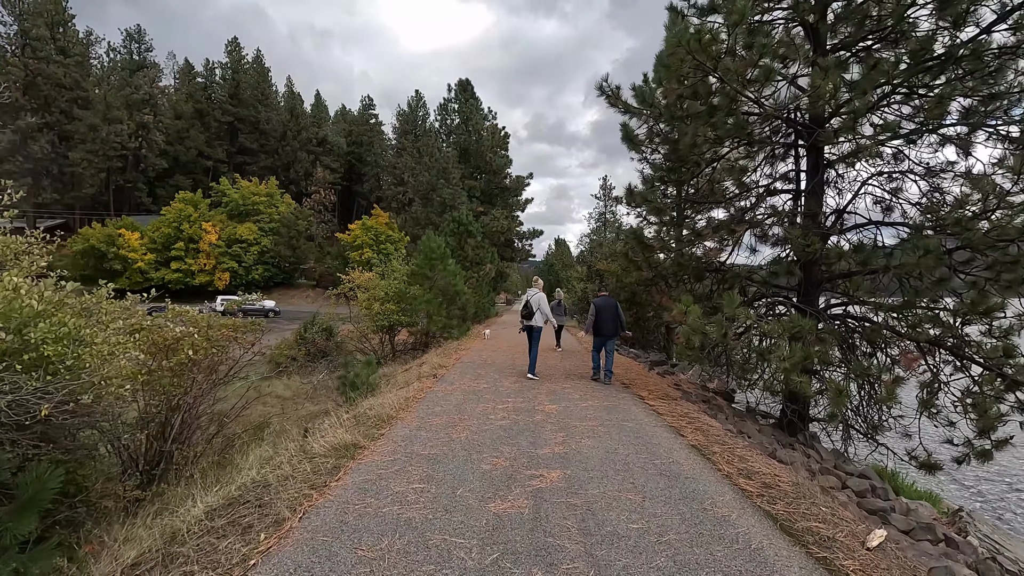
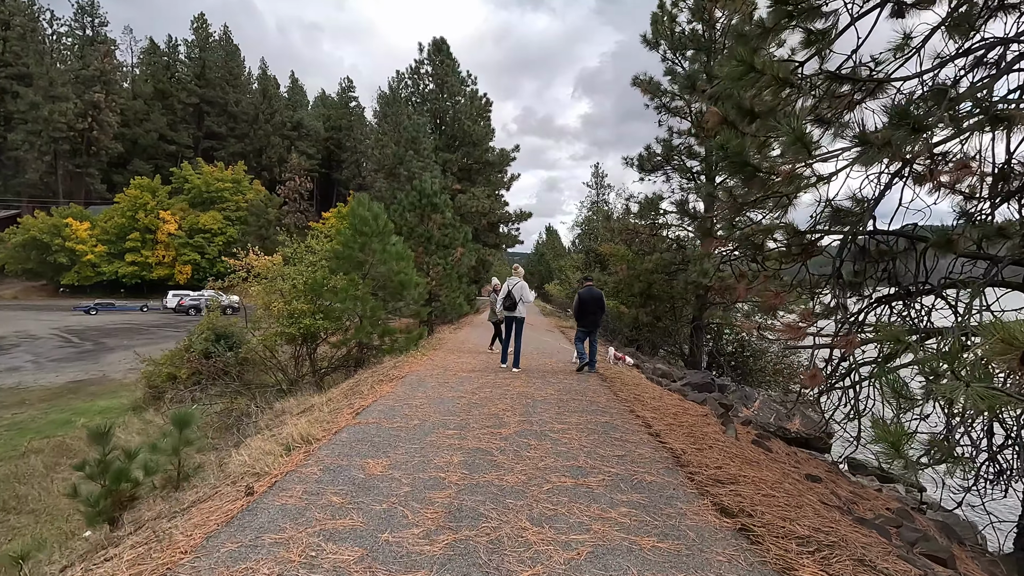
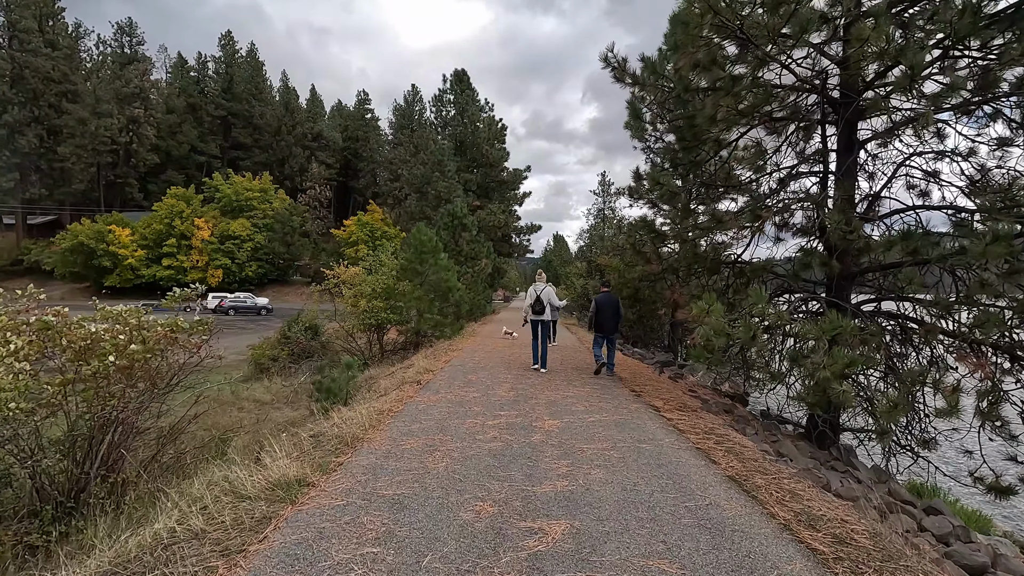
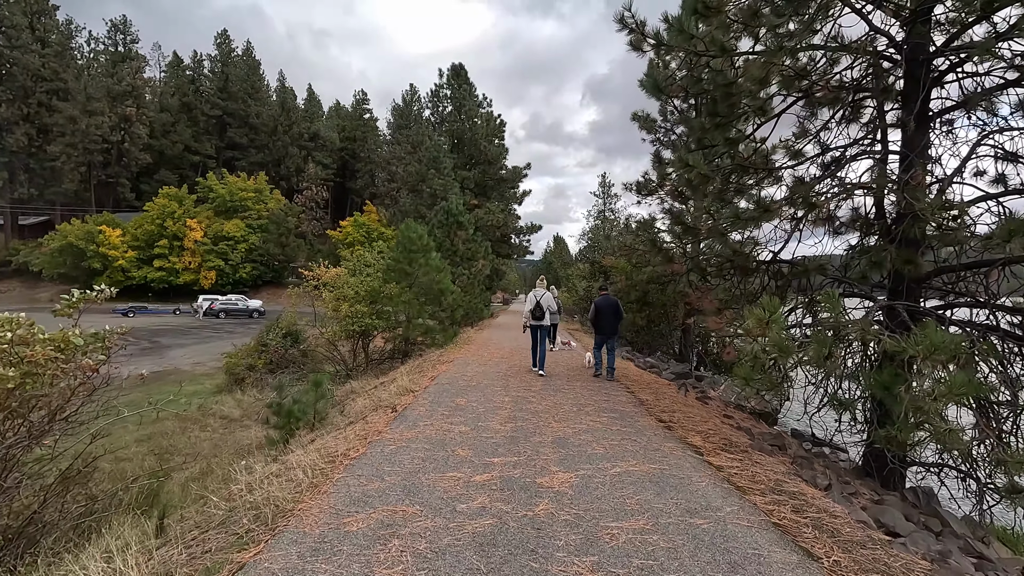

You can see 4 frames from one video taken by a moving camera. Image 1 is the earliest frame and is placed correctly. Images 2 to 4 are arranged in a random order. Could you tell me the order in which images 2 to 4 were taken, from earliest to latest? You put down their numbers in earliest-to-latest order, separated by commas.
3, 4, 2
